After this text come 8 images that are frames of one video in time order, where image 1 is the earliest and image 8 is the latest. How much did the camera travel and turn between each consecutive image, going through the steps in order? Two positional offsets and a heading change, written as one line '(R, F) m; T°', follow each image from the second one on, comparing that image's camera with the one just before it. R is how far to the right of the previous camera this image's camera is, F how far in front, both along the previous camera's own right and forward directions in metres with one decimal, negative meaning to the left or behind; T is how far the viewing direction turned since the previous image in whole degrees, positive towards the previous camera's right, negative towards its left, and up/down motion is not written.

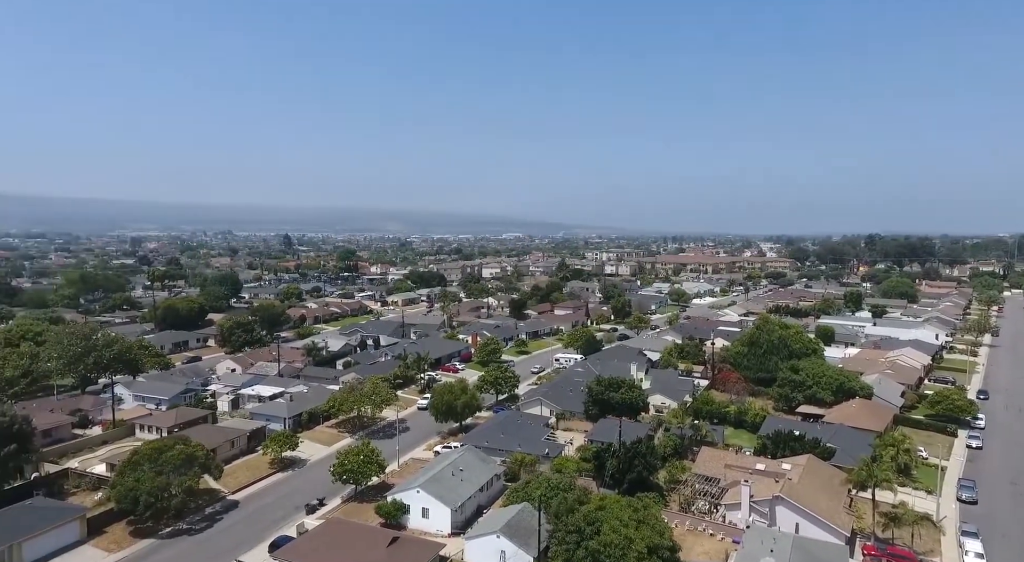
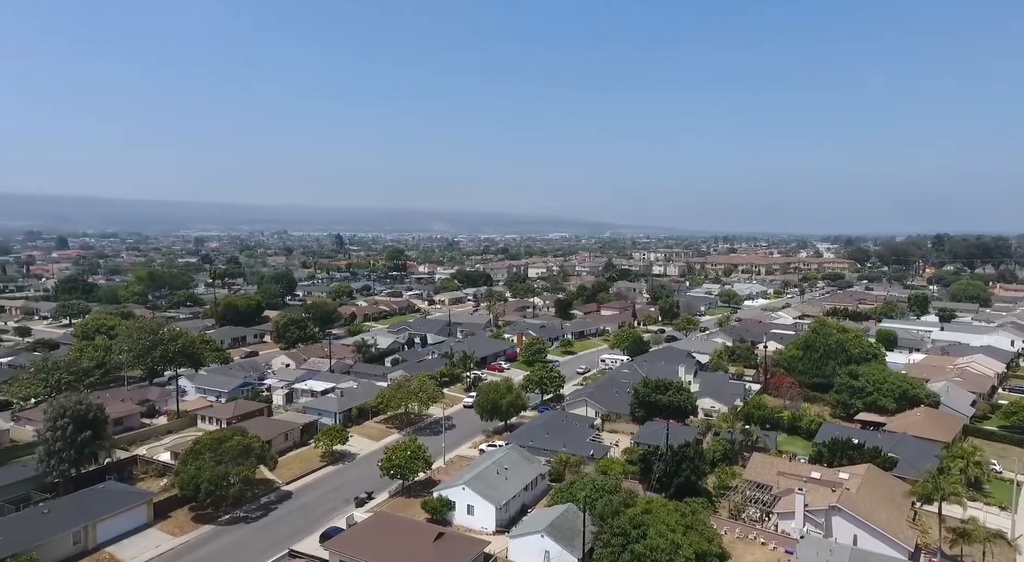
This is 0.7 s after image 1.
(0.0, +0.1) m; -4°
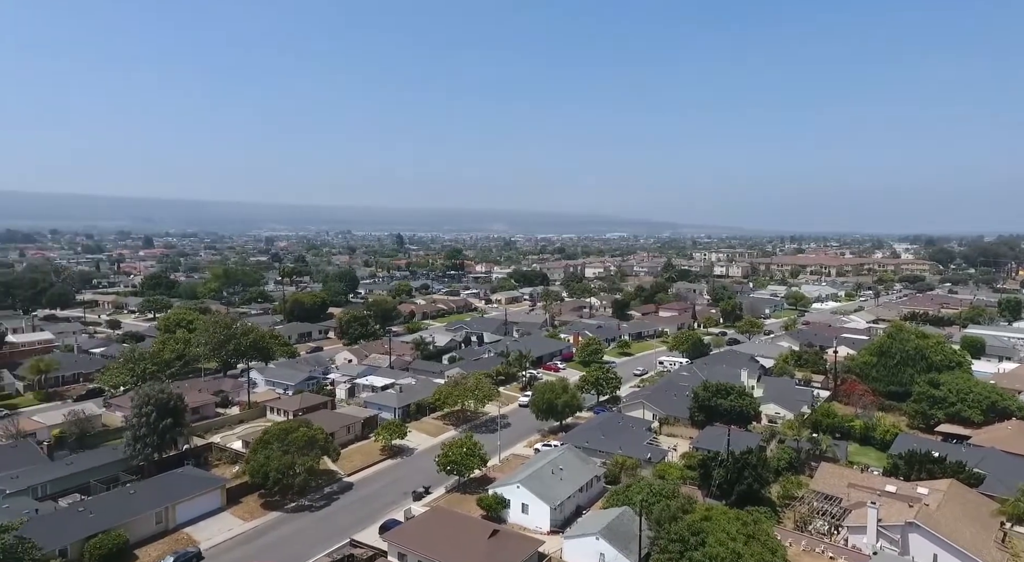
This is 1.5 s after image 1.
(0.0, +0.2) m; -4°
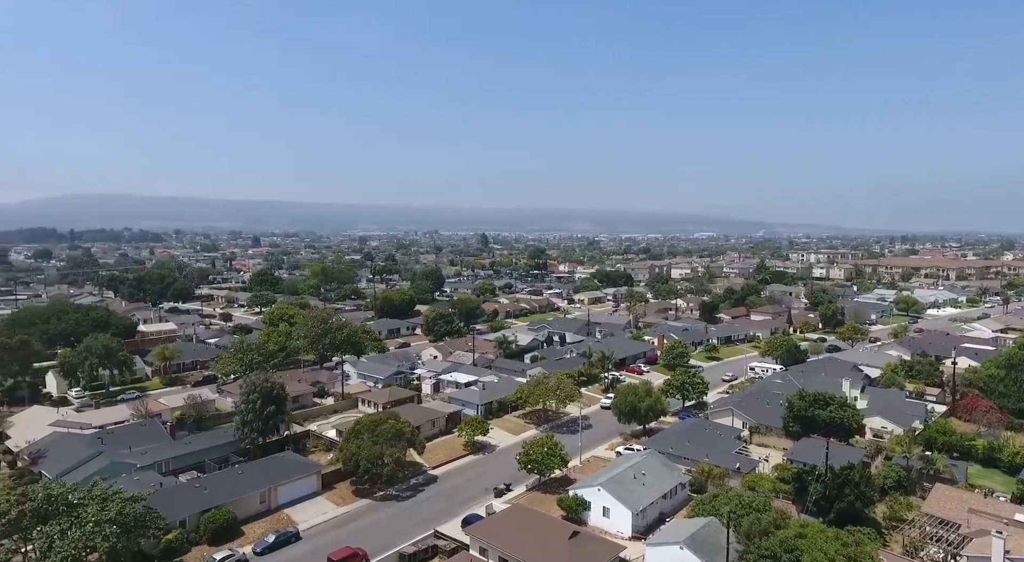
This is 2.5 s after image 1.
(0.0, +0.4) m; -7°
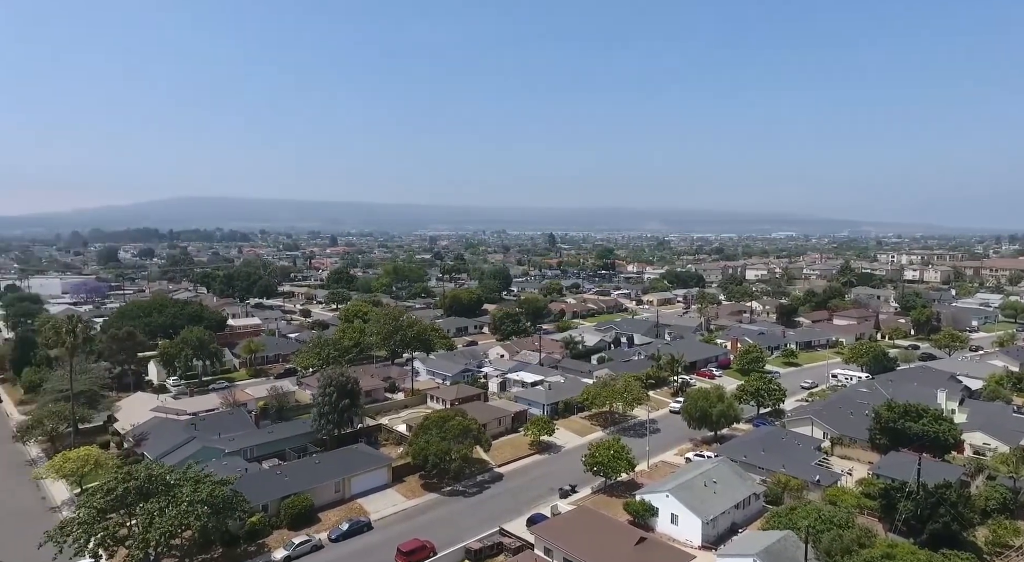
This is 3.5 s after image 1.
(0.0, +0.5) m; -5°
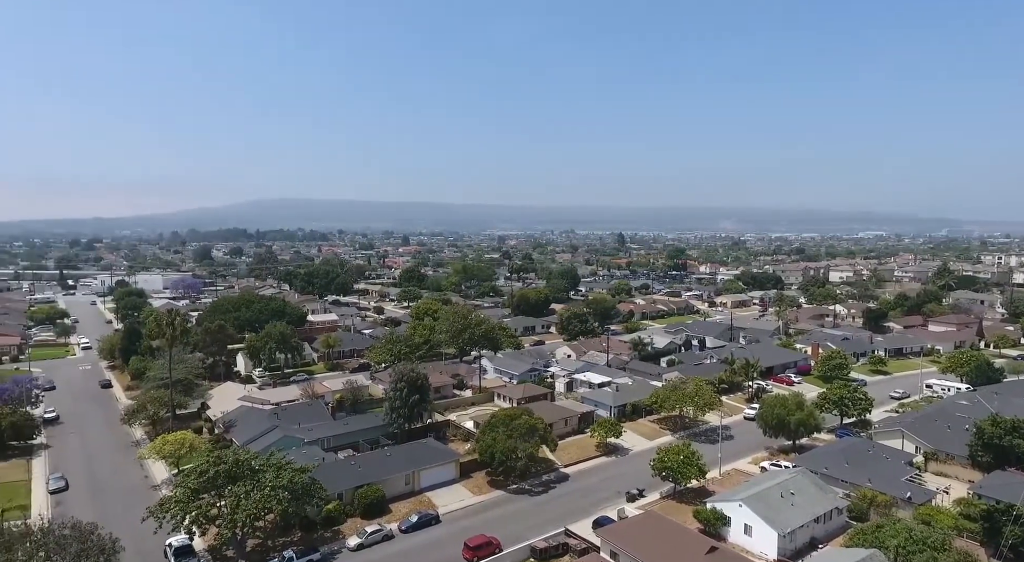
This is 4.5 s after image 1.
(-0.1, +0.6) m; -5°
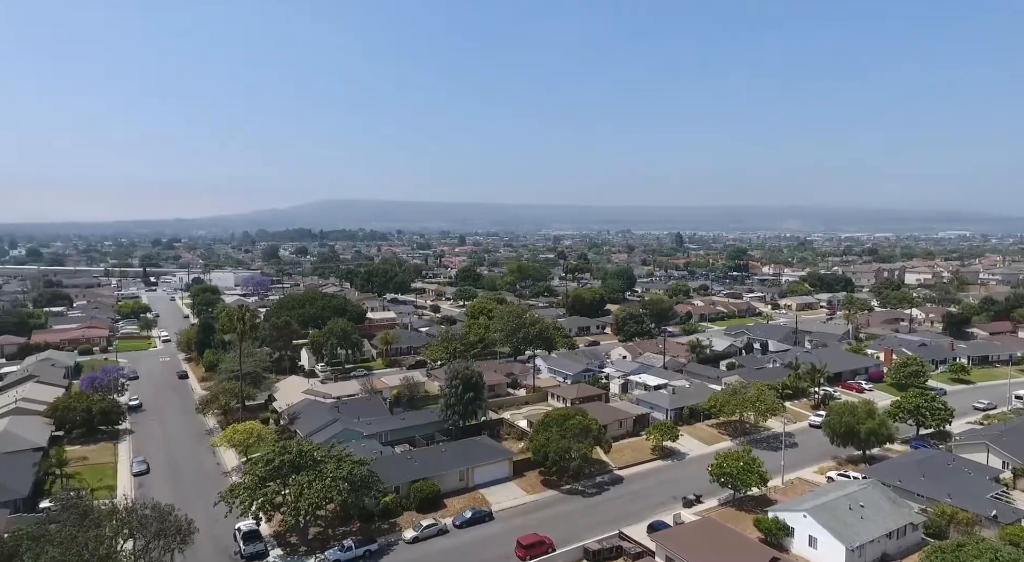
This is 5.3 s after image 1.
(-0.1, +0.5) m; -4°
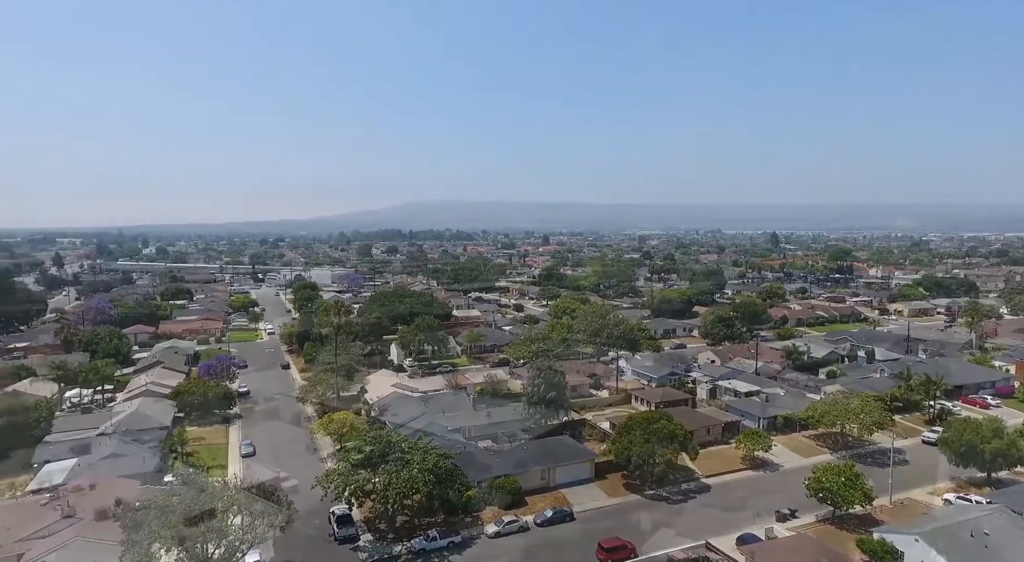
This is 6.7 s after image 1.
(-0.1, +1.1) m; -7°
